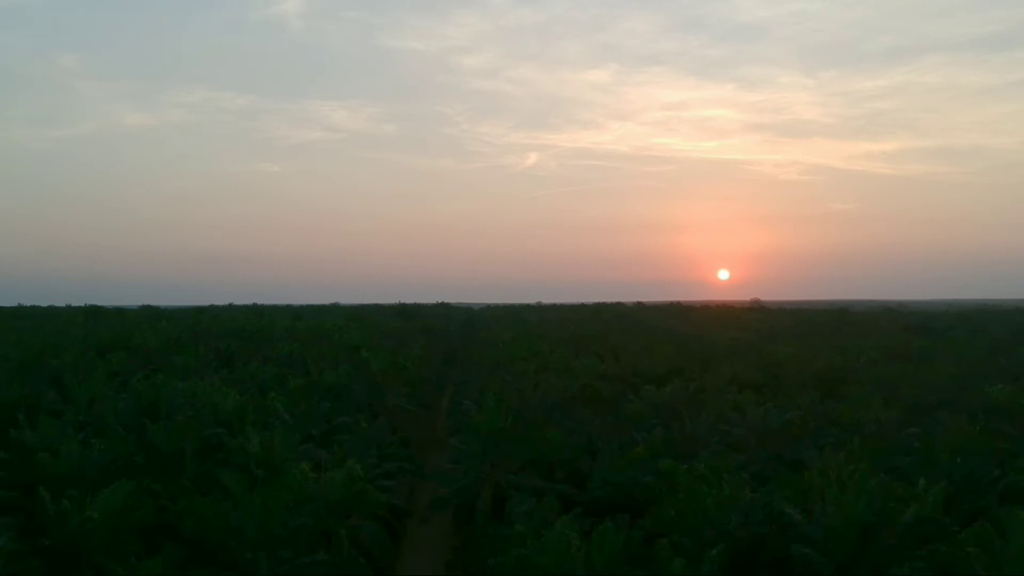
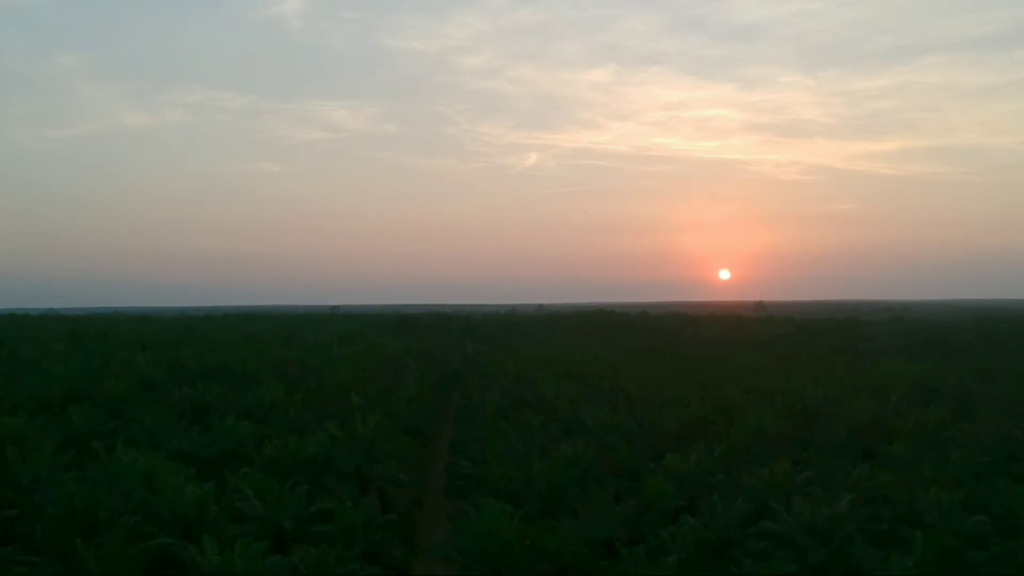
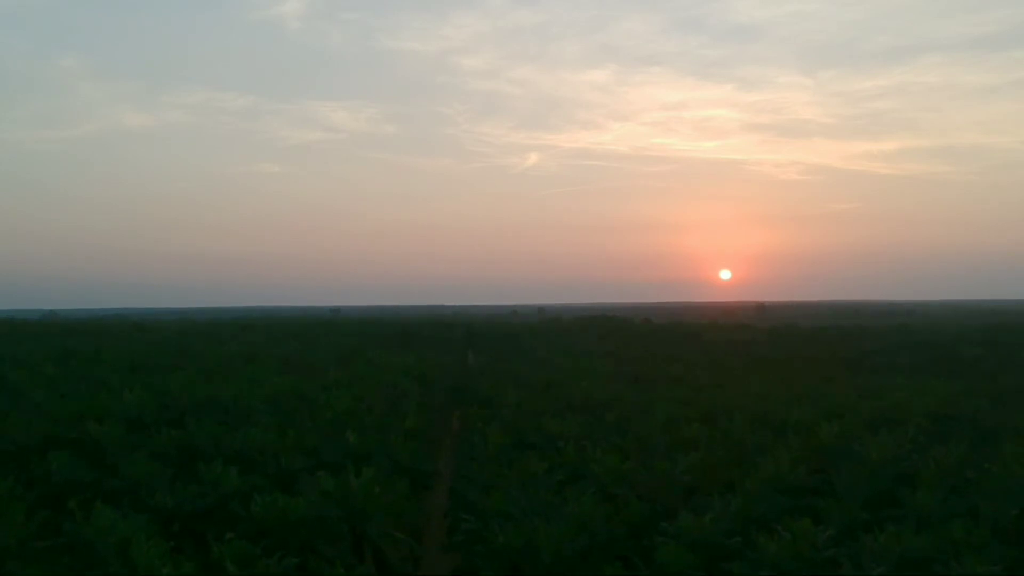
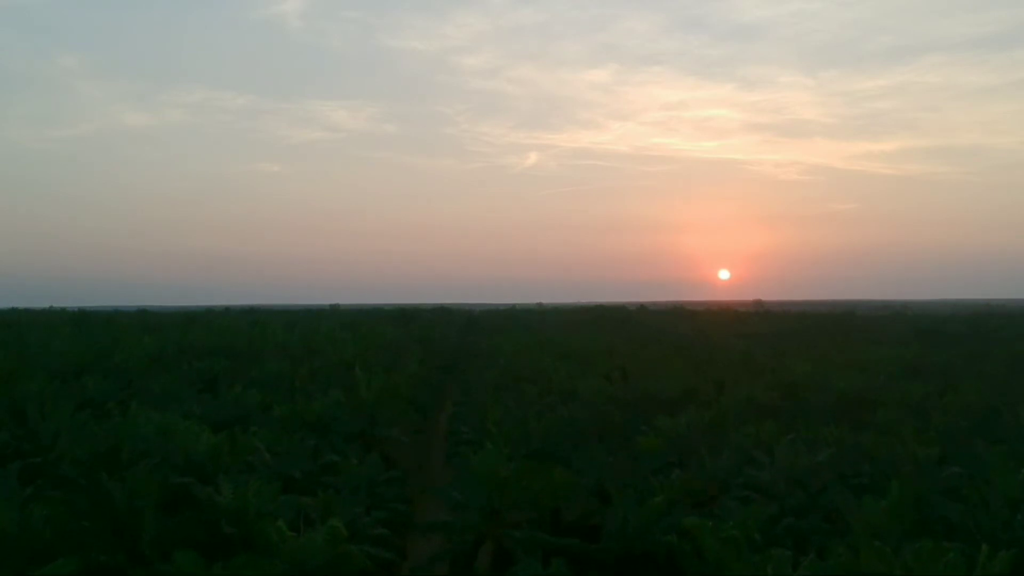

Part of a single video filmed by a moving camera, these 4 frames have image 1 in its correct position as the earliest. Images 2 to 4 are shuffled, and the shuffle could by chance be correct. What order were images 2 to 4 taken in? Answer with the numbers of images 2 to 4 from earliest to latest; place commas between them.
4, 2, 3
